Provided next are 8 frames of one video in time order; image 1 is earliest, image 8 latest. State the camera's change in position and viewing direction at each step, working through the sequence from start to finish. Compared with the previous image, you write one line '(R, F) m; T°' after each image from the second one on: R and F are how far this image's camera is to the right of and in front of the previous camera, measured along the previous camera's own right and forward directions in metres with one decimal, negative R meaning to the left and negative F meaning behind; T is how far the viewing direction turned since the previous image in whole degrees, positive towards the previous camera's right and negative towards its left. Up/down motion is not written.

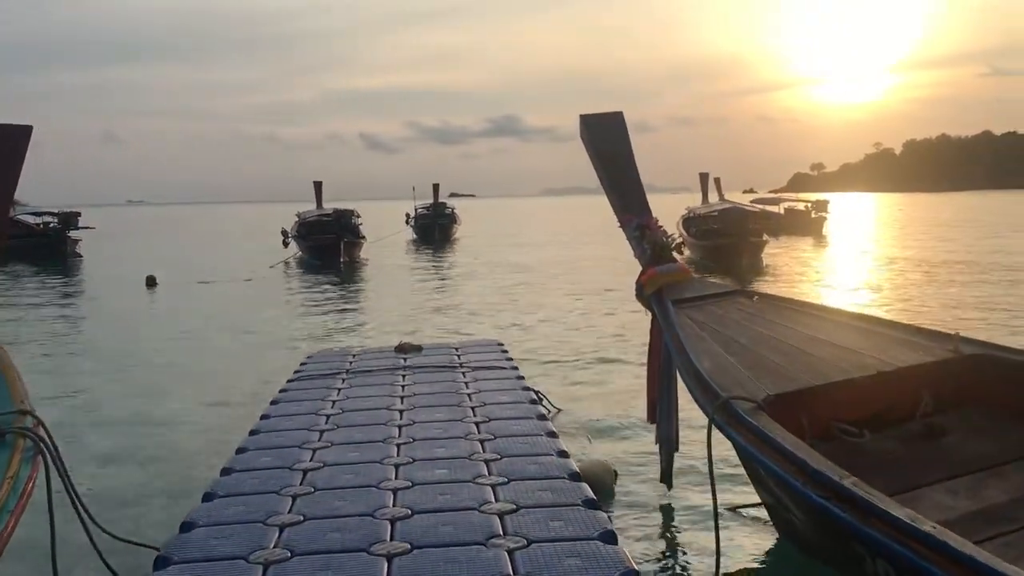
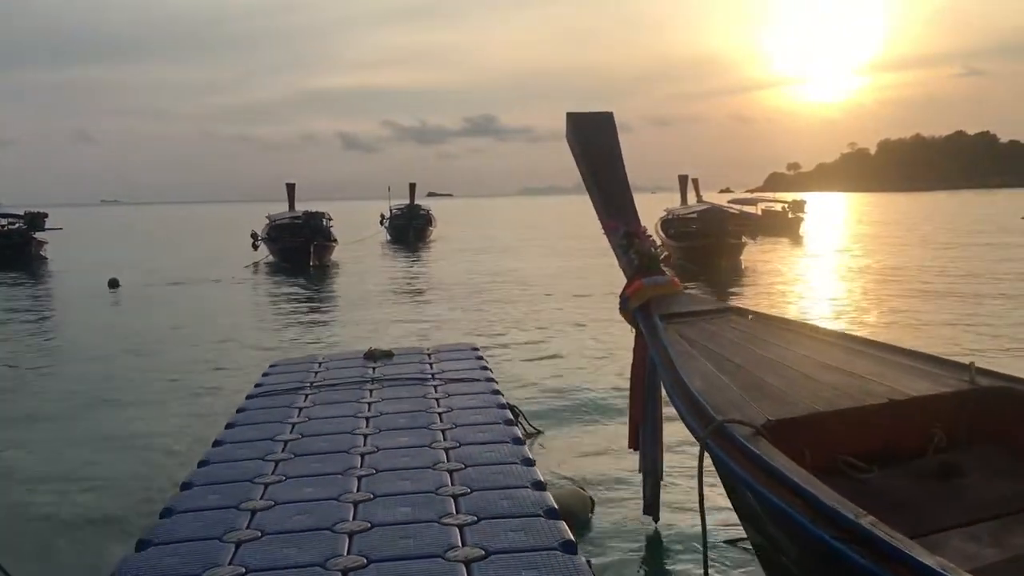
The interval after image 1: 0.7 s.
(0.0, +0.4) m; +1°
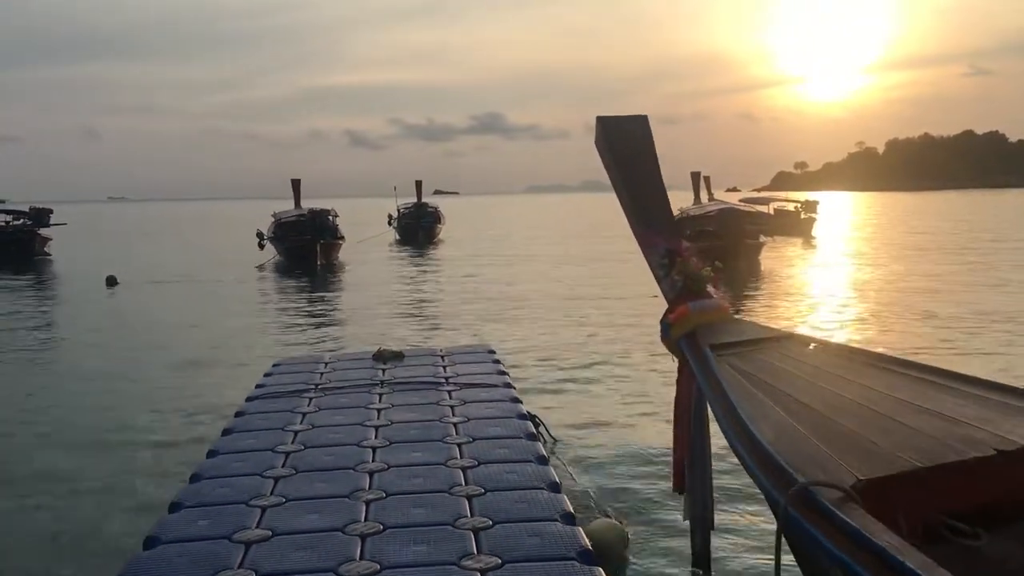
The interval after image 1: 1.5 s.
(-0.1, +0.4) m; 0°
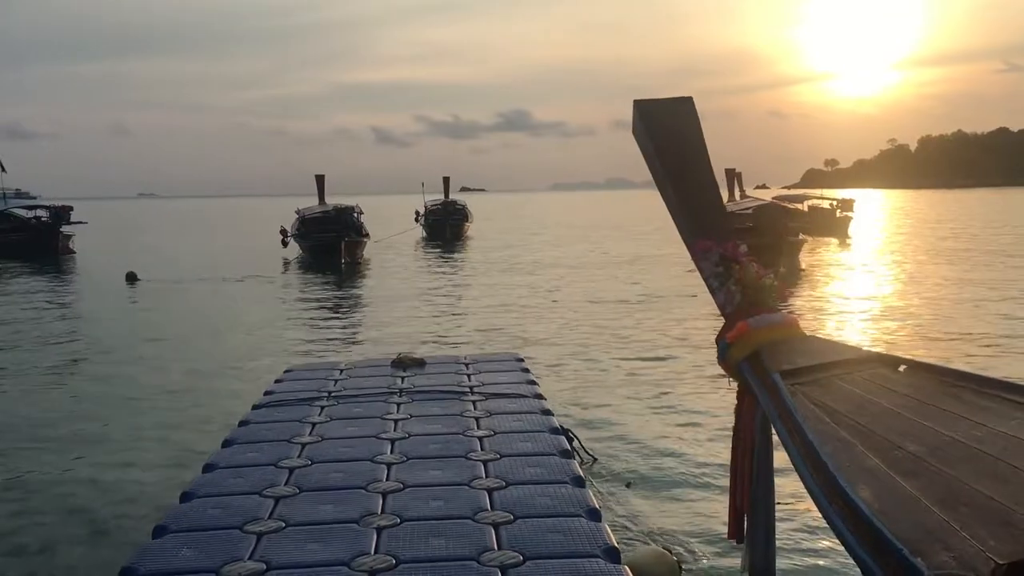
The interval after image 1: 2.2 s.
(0.0, +0.5) m; -2°
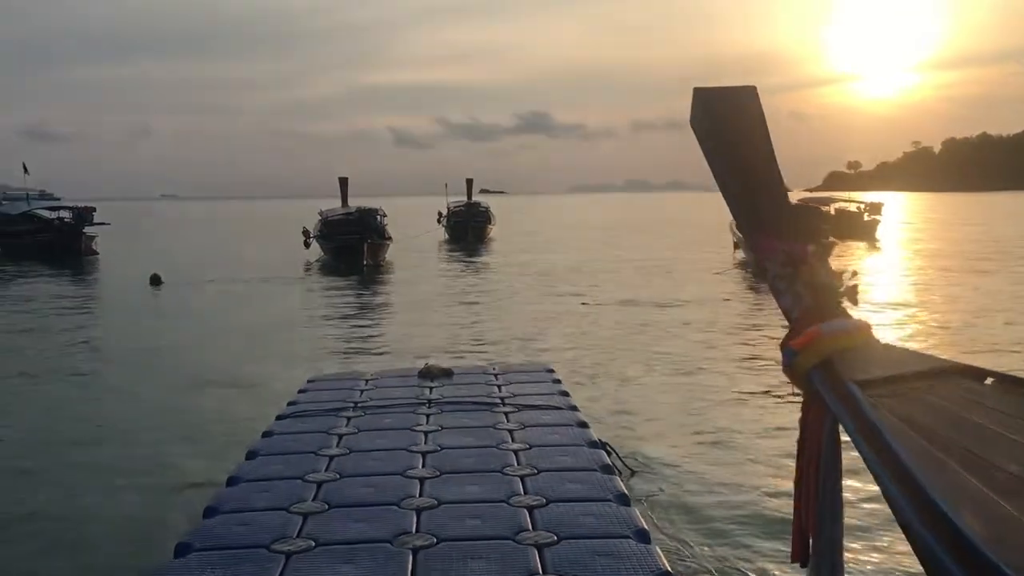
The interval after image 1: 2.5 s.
(-0.1, +0.2) m; -1°
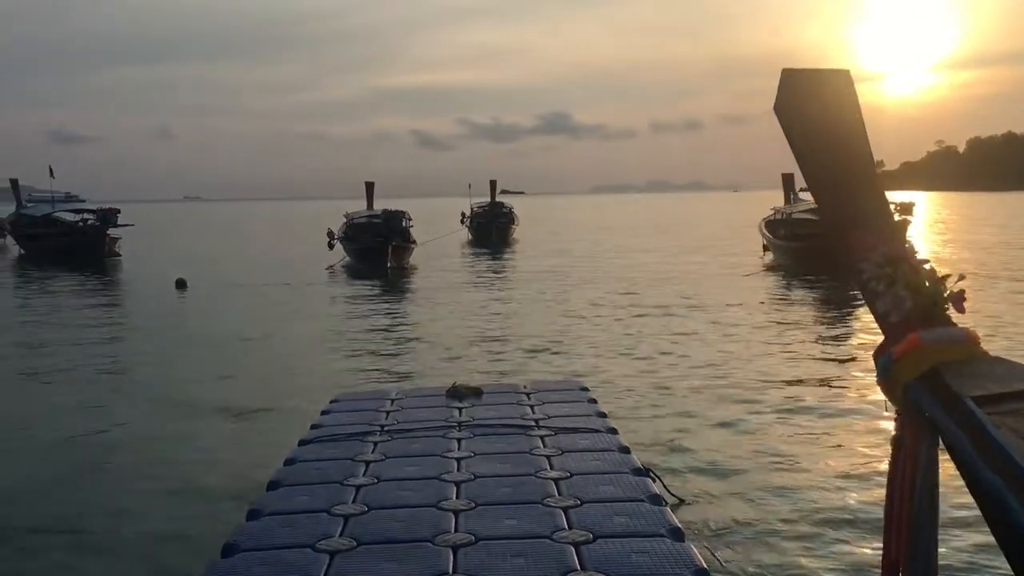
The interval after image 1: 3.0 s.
(-0.1, +0.2) m; -1°
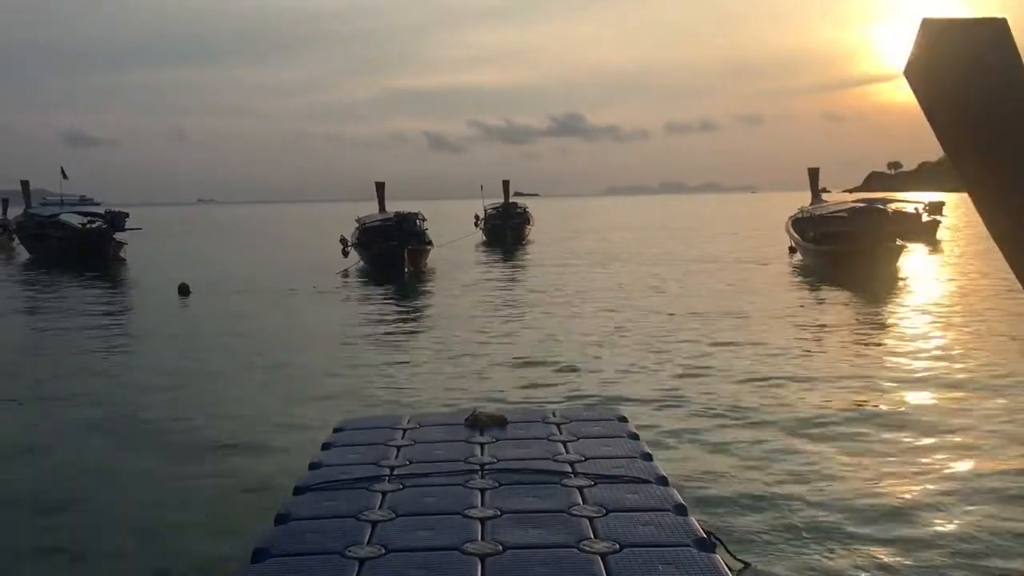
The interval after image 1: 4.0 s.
(-0.1, +0.7) m; -1°
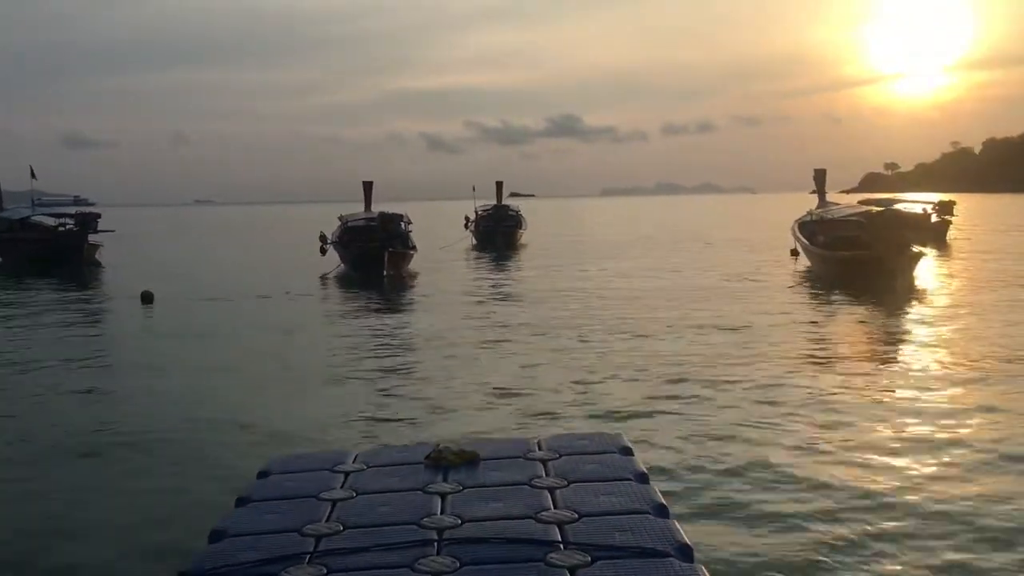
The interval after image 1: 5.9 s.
(+0.1, +1.0) m; 0°
